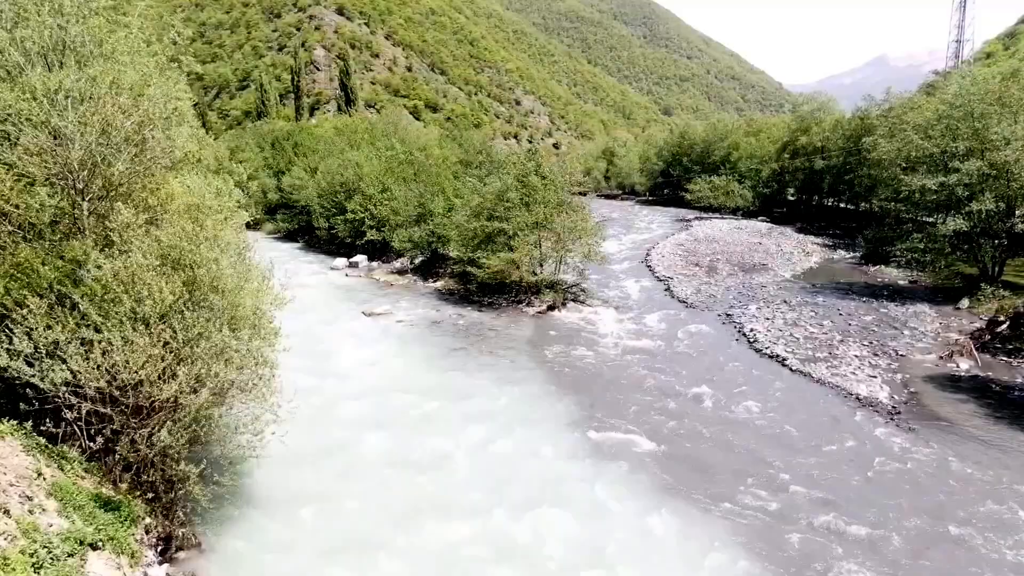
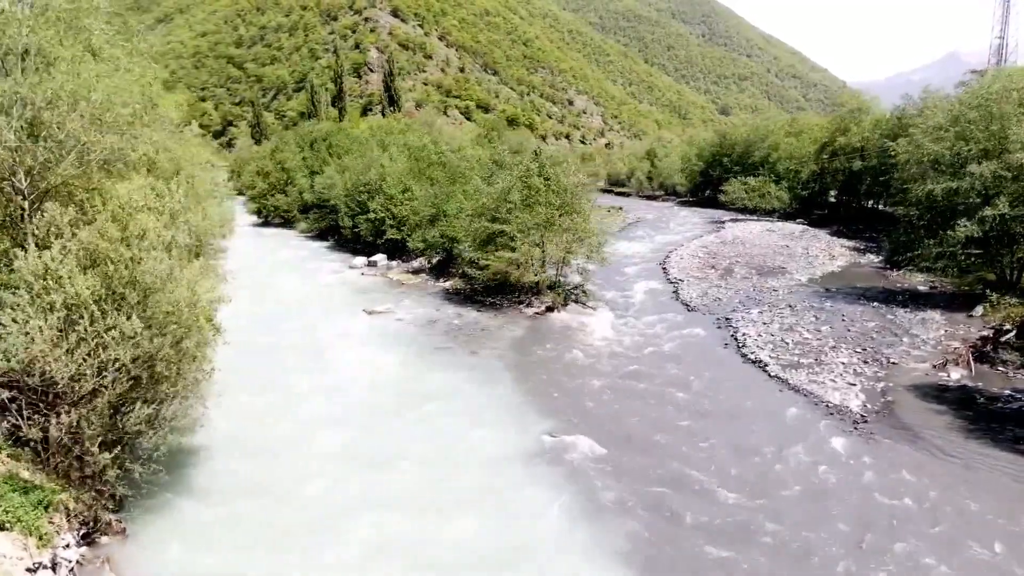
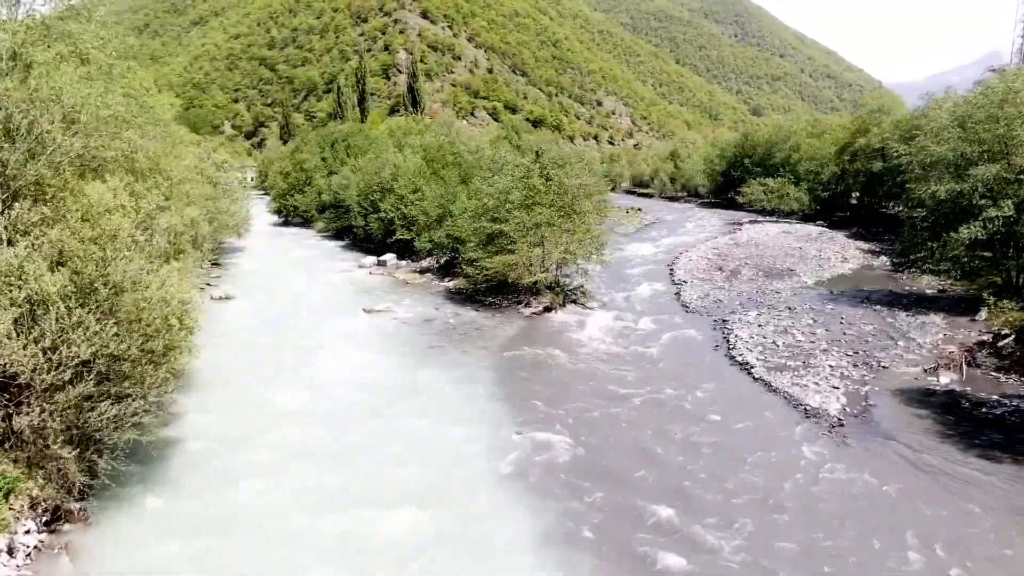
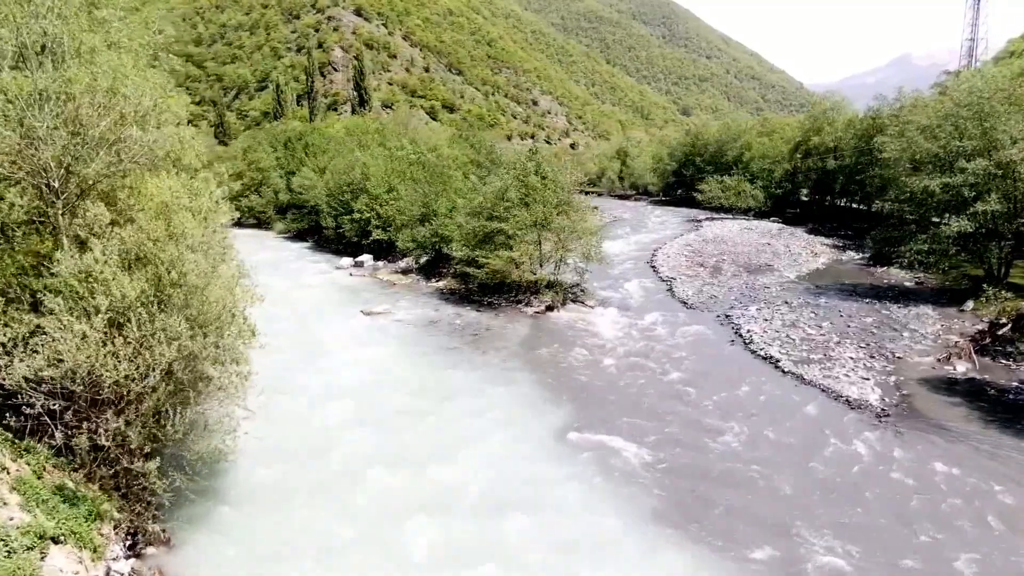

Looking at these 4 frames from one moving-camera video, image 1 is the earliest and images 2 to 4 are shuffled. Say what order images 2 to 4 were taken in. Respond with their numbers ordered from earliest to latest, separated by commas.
4, 2, 3
